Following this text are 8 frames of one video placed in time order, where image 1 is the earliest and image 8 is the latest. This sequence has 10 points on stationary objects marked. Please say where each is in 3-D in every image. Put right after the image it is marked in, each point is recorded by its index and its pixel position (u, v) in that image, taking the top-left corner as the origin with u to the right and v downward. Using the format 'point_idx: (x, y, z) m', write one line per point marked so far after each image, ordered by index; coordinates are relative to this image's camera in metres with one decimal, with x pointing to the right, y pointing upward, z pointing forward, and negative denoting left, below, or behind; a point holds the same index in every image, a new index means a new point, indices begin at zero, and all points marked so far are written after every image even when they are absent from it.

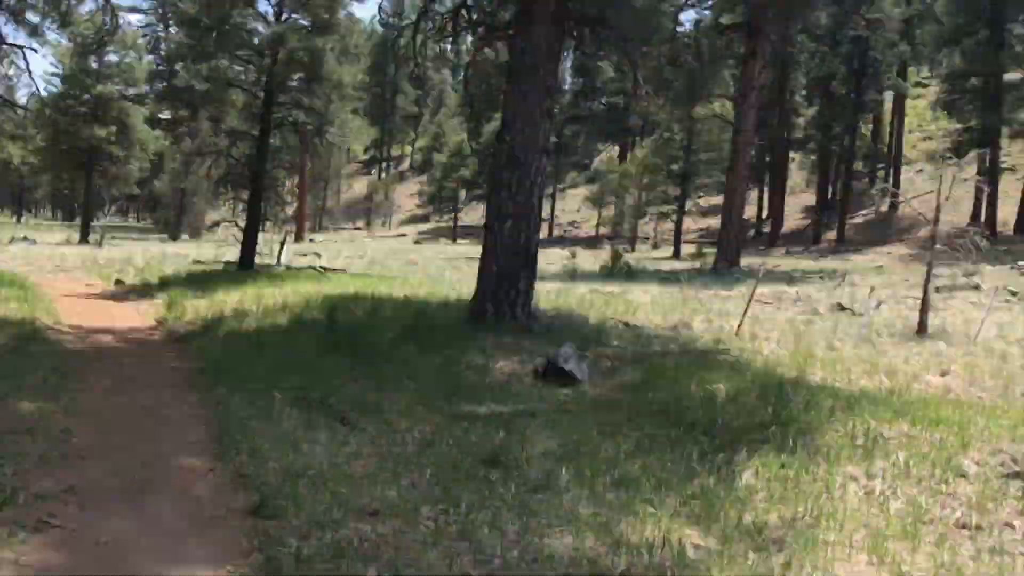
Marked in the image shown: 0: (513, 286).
0: (0.0, 0.0, +11.1) m
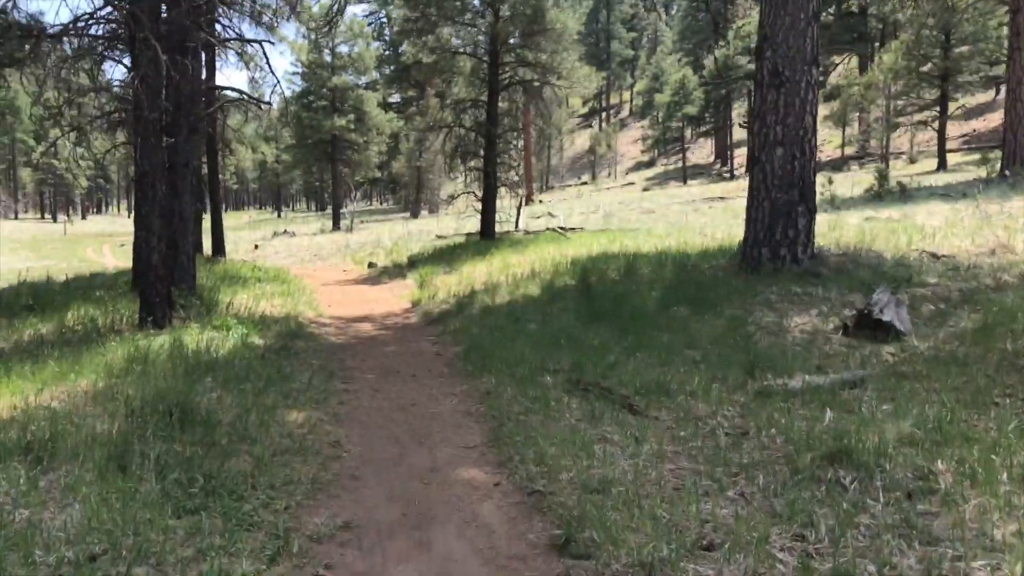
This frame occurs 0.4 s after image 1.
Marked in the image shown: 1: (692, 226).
0: (+3.1, +0.7, +9.5) m
1: (+4.0, +1.4, +18.9) m
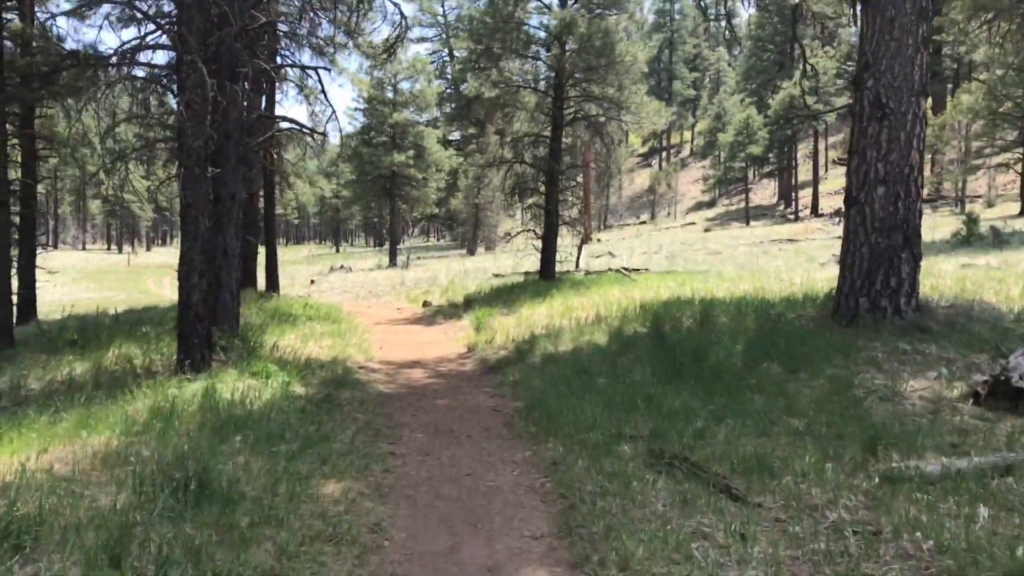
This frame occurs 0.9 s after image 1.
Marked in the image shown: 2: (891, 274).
0: (+3.8, +0.1, +8.5) m
1: (+5.3, +0.4, +17.8) m
2: (+3.8, +0.1, +8.5) m
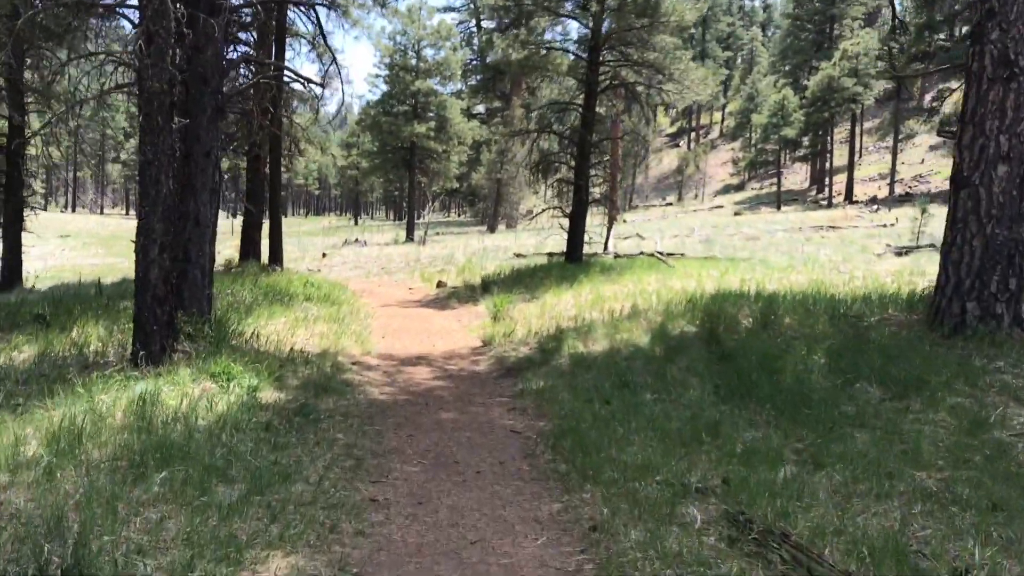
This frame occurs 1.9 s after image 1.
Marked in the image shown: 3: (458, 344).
0: (+4.0, +0.1, +6.8) m
1: (+5.7, +0.5, +16.1) m
2: (+4.0, +0.1, +6.8) m
3: (-0.6, -0.7, +9.8) m
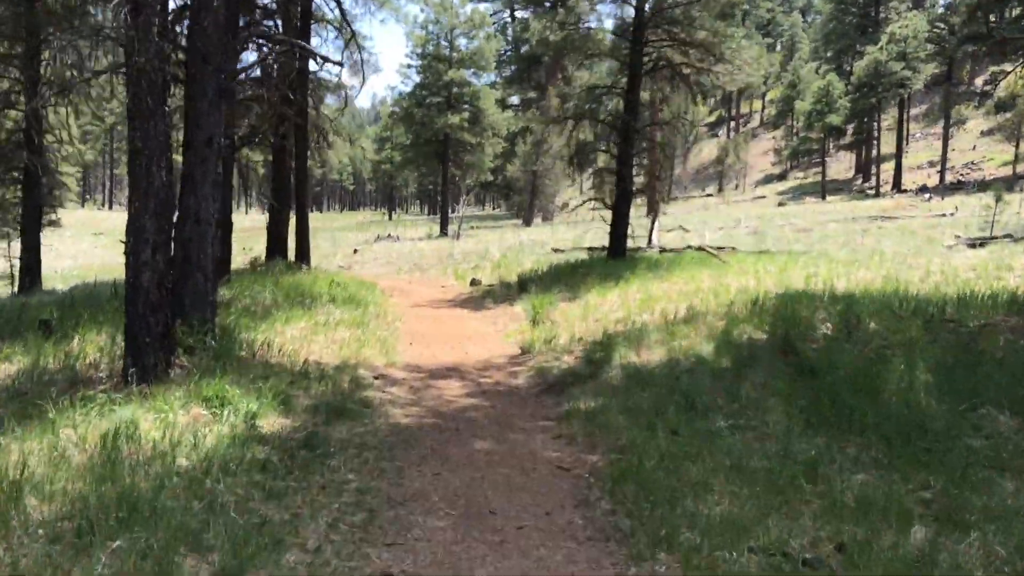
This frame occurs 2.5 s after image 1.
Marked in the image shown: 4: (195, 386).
0: (+4.3, +0.1, +5.6) m
1: (+6.4, +0.6, +14.8) m
2: (+4.3, +0.1, +5.7) m
3: (-0.2, -0.7, +8.8) m
4: (-2.2, -0.7, +5.8) m
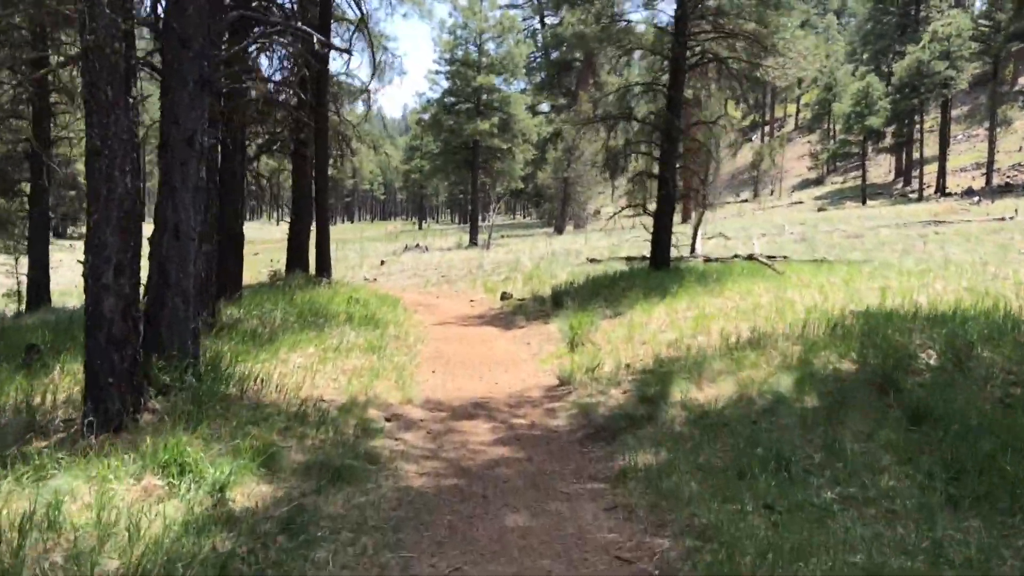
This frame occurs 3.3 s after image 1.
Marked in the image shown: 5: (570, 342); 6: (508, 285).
0: (+4.5, 0.0, +4.3) m
1: (+7.0, +0.4, +13.4) m
2: (+4.5, 0.0, +4.3) m
3: (+0.1, -0.9, +7.7) m
4: (-1.9, -0.8, +4.7) m
5: (+0.6, -0.6, +9.1) m
6: (-0.1, +0.1, +17.2) m
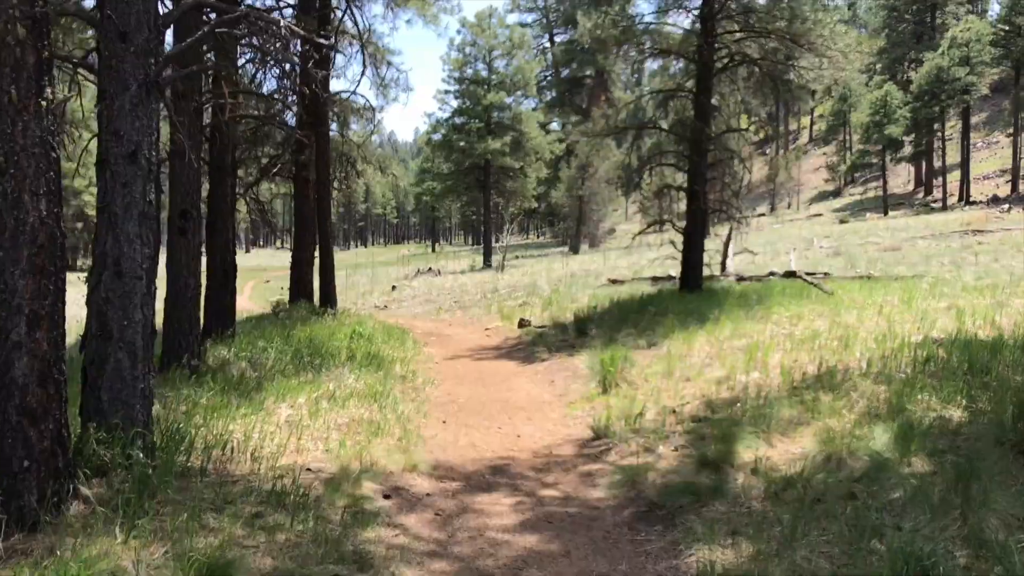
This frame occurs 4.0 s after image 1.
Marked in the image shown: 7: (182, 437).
0: (+4.6, -0.1, +3.0) m
1: (+7.2, +0.2, +12.1) m
2: (+4.6, -0.1, +3.1) m
3: (+0.3, -1.1, +6.4) m
4: (-1.8, -1.1, +3.5) m
5: (+0.8, -0.9, +7.9) m
6: (+0.3, -0.4, +16.0) m
7: (-2.1, -0.9, +5.5) m
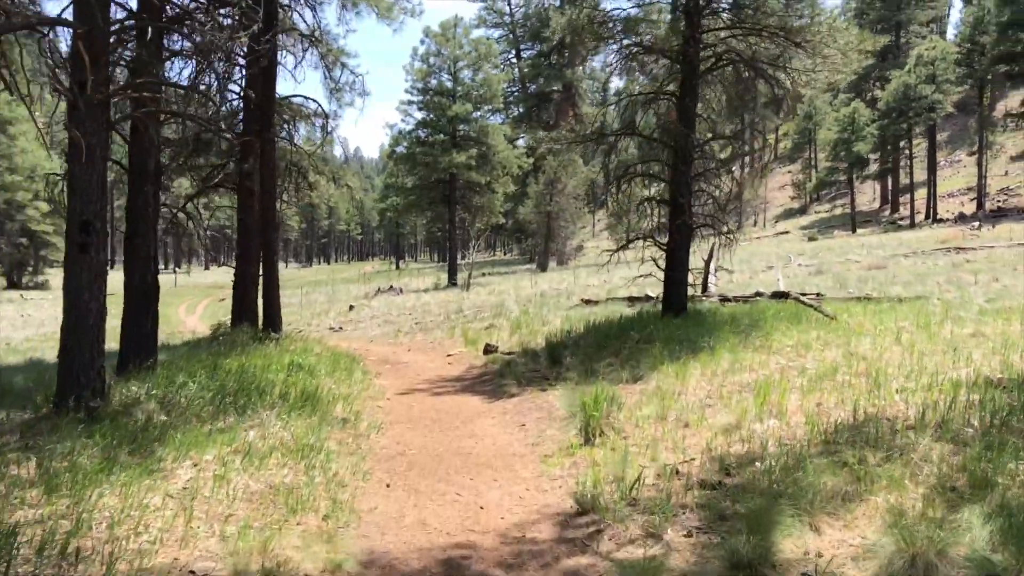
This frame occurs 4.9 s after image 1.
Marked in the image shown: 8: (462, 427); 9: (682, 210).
0: (+4.5, -0.2, +1.8) m
1: (+6.8, -0.1, +11.0) m
2: (+4.5, -0.2, +1.8) m
3: (+0.1, -1.3, +5.0) m
4: (-1.9, -1.2, +2.0) m
5: (+0.6, -1.1, +6.5) m
6: (-0.3, -0.8, +14.6) m
7: (-2.3, -1.1, +4.0) m
8: (-0.5, -1.2, +7.6) m
9: (+2.4, +1.1, +12.0) m
